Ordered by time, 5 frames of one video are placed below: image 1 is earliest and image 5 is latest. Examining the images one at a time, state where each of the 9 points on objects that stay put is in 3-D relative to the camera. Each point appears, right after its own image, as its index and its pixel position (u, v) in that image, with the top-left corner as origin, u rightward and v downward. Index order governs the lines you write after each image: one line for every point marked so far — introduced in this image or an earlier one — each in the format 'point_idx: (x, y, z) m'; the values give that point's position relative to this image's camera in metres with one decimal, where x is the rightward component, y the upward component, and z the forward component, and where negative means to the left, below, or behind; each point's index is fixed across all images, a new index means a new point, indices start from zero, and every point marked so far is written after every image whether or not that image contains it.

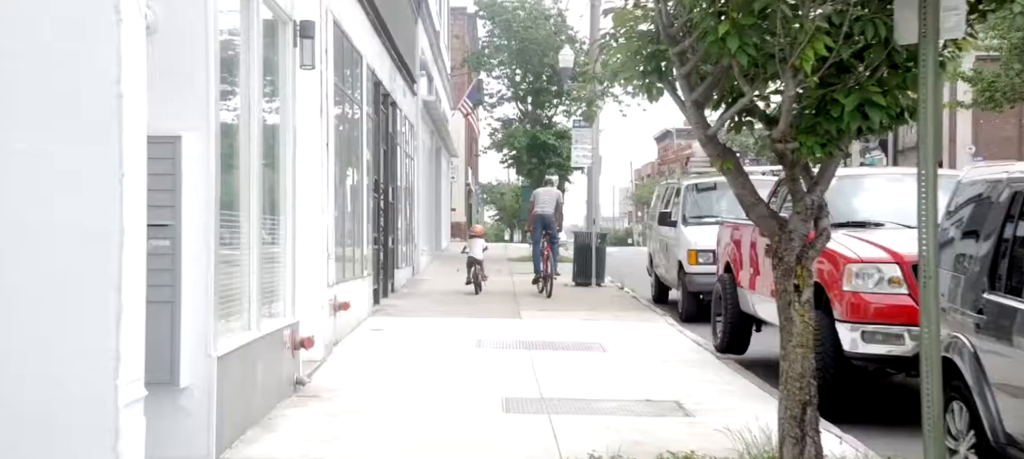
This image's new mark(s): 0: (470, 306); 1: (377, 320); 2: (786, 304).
0: (-0.6, -1.1, +16.3) m
1: (-1.7, -1.2, +14.4) m
2: (+1.3, -0.4, +5.4) m
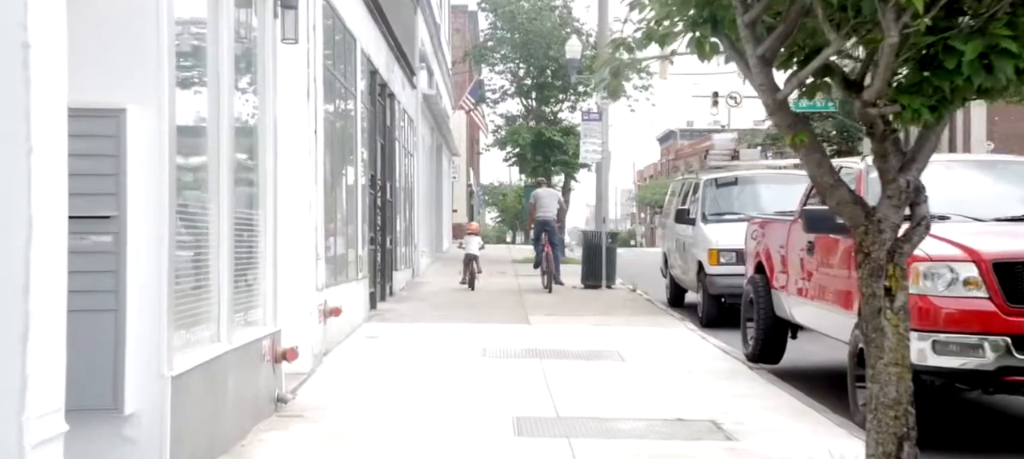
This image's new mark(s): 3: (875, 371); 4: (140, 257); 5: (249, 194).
0: (-0.5, -1.1, +15.2) m
1: (-1.6, -1.1, +13.3) m
2: (+1.4, -0.3, +4.3) m
3: (+1.4, -0.5, +4.3) m
4: (-1.7, -0.1, +5.1) m
5: (-1.8, +0.2, +7.6) m
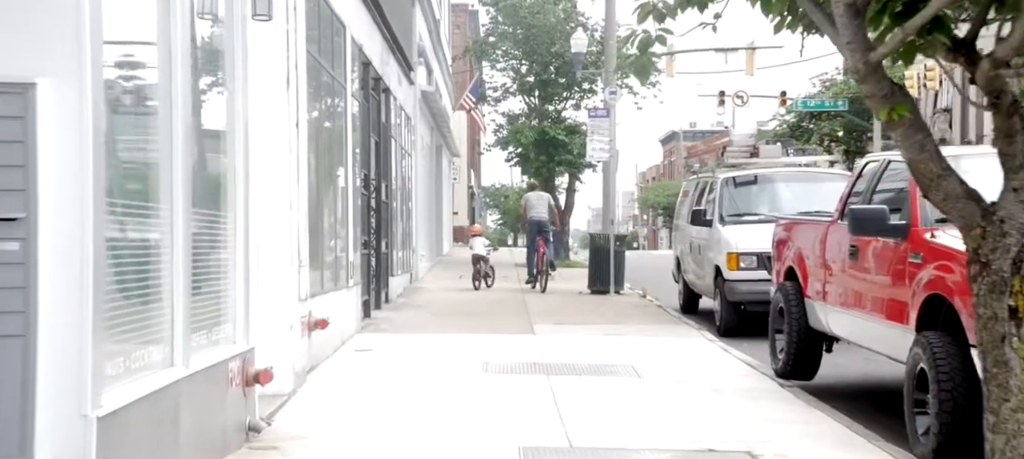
0: (-0.5, -1.1, +14.2) m
1: (-1.6, -1.2, +12.3) m
2: (+1.4, -0.3, +3.3) m
3: (+1.4, -0.5, +3.3) m
4: (-1.7, -0.1, +4.1) m
5: (-1.7, +0.2, +6.6) m
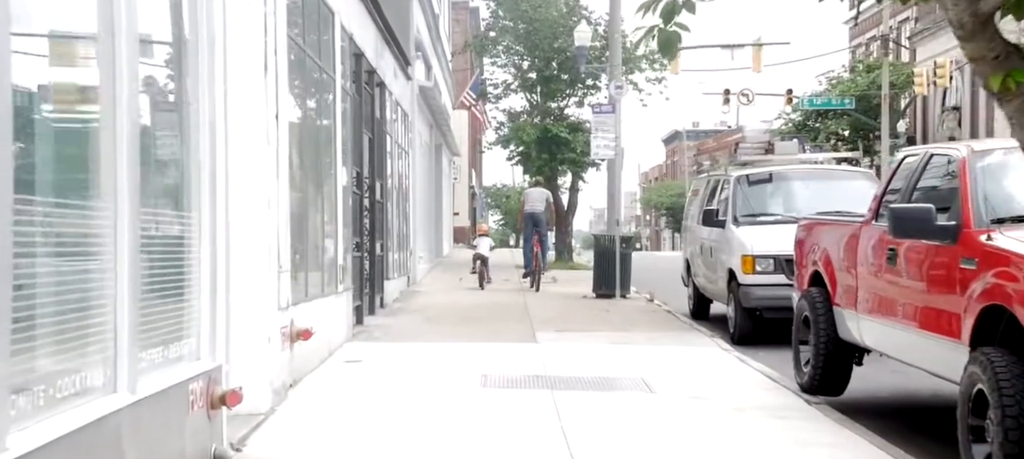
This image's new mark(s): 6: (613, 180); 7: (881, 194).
0: (-0.5, -1.1, +13.5) m
1: (-1.6, -1.2, +11.5) m
2: (+1.4, -0.3, +2.5) m
3: (+1.4, -0.6, +2.5) m
4: (-1.7, -0.1, +3.3) m
5: (-1.7, +0.2, +5.8) m
6: (+1.7, +0.8, +18.9) m
7: (+2.5, +0.2, +7.7) m
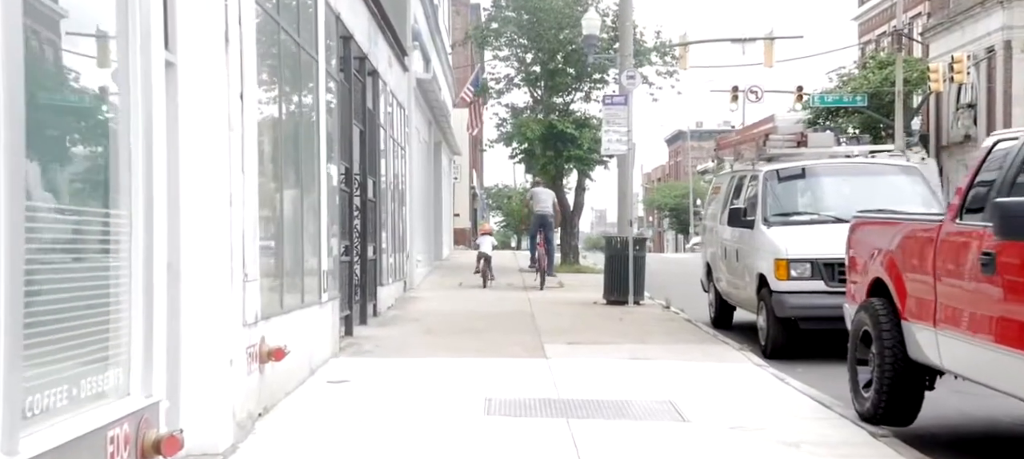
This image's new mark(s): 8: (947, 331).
0: (-0.4, -1.2, +12.2) m
1: (-1.5, -1.2, +10.2) m
2: (+1.5, -0.3, +1.2) m
3: (+1.5, -0.6, +1.3) m
4: (-1.6, -0.1, +2.1) m
5: (-1.7, +0.2, +4.5) m
6: (+1.7, +0.8, +17.6) m
7: (+2.6, +0.2, +6.4) m
8: (+2.5, -0.6, +6.4) m
